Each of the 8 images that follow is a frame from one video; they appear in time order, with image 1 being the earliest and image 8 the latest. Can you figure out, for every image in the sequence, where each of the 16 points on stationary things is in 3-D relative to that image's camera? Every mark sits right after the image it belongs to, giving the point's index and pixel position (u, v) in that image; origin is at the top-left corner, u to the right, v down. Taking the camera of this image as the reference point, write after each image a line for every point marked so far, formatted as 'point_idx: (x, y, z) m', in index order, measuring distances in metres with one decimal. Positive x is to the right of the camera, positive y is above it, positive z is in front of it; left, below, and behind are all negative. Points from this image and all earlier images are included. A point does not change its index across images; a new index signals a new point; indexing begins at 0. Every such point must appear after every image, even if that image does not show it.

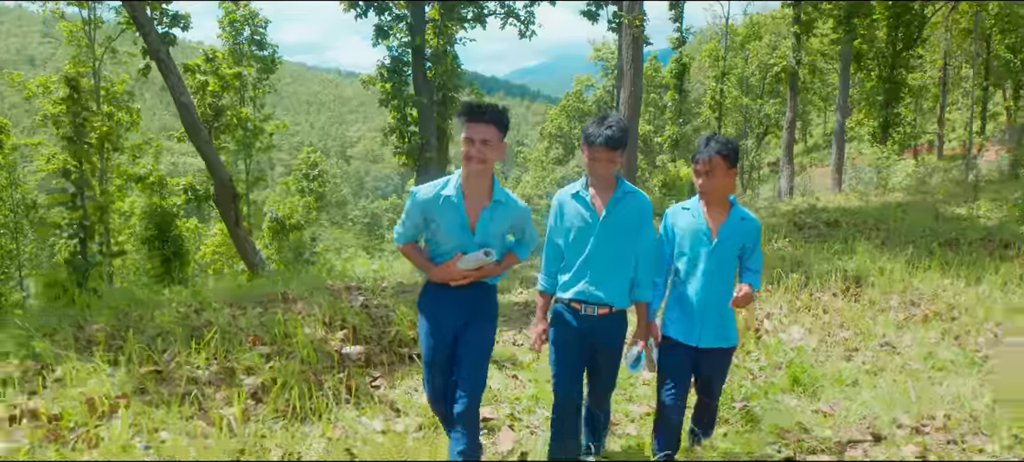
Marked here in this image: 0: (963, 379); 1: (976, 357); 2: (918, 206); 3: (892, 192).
0: (+2.6, -0.9, +3.8) m
1: (+3.1, -0.8, +4.5) m
2: (+8.4, +0.5, +13.3) m
3: (+11.2, +1.1, +18.8) m
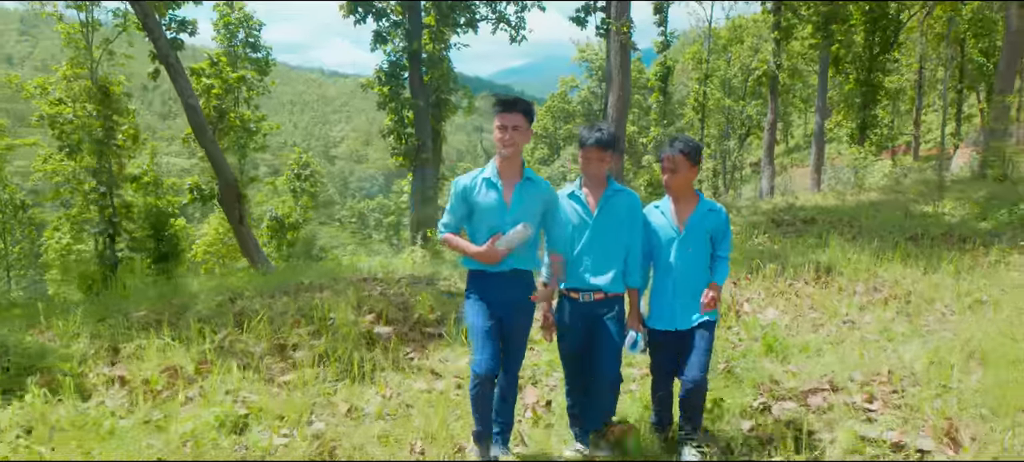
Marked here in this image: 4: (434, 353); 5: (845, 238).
0: (+2.8, -0.8, +4.6) m
1: (+3.3, -0.8, +5.2) m
2: (+8.3, +0.5, +14.2) m
3: (+10.9, +1.2, +19.8) m
4: (-0.6, -0.9, +4.9) m
5: (+5.2, -0.1, +10.2) m
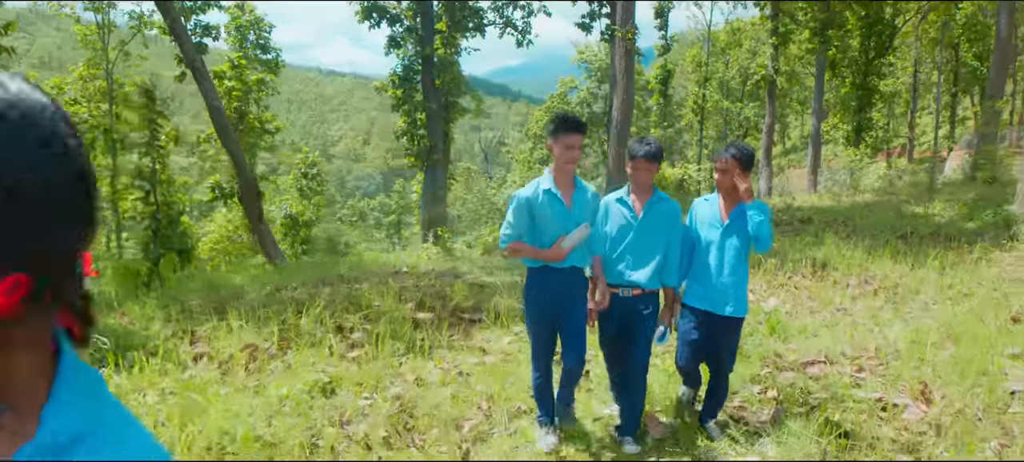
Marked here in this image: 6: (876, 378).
0: (+3.1, -0.8, +5.2) m
1: (+3.5, -0.7, +5.9) m
2: (+8.6, +0.5, +14.9) m
3: (+11.2, +1.2, +20.5) m
4: (-0.3, -0.9, +5.6) m
5: (+5.5, -0.1, +10.9) m
6: (+2.3, -0.9, +4.2) m
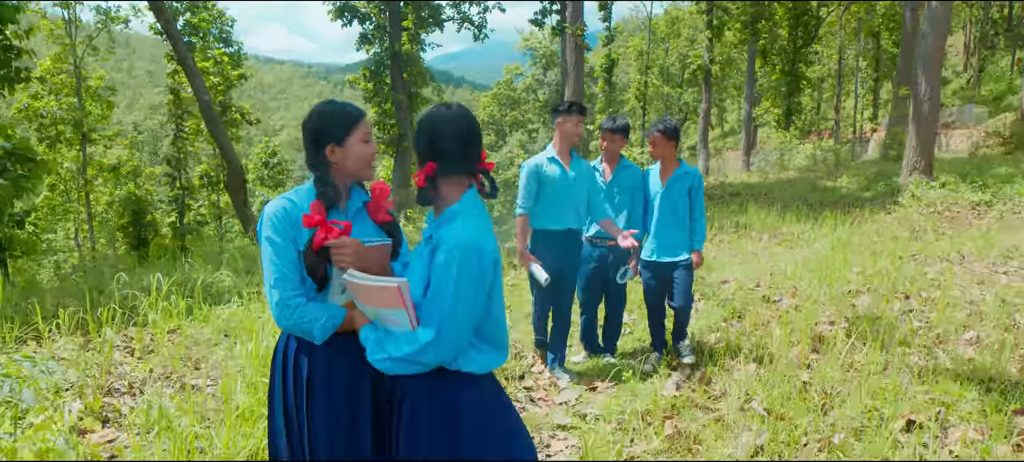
0: (+3.1, -0.3, +7.3) m
1: (+3.5, -0.3, +8.0) m
2: (+7.8, +1.3, +17.3) m
3: (+9.9, +2.1, +23.1) m
4: (-0.3, -0.5, +7.4) m
5: (+5.0, +0.5, +13.1) m
6: (+2.4, -0.5, +6.2) m
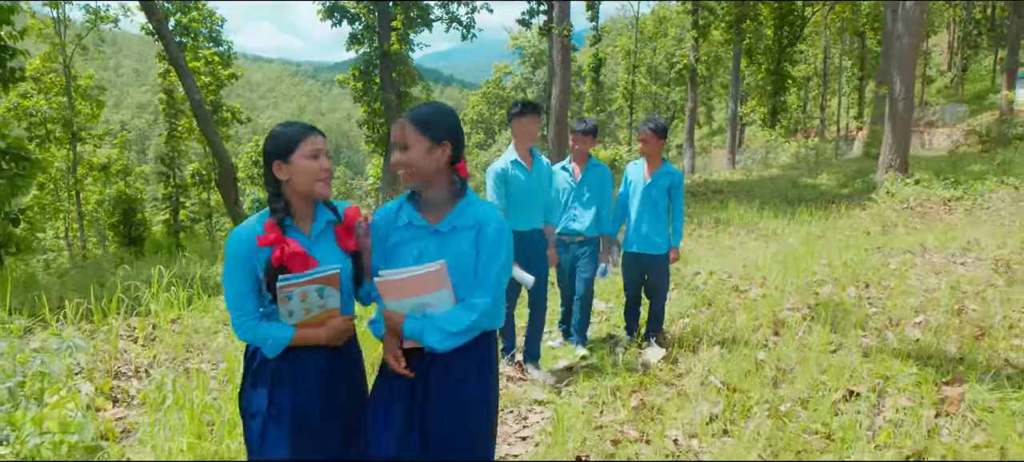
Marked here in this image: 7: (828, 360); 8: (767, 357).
0: (+2.9, -0.3, +7.7) m
1: (+3.3, -0.2, +8.4) m
2: (+7.5, +1.4, +17.8) m
3: (+9.5, +2.3, +23.6) m
4: (-0.5, -0.5, +7.7) m
5: (+4.8, +0.6, +13.5) m
6: (+2.3, -0.5, +6.6) m
7: (+1.9, -0.8, +3.8) m
8: (+1.6, -0.8, +4.0) m
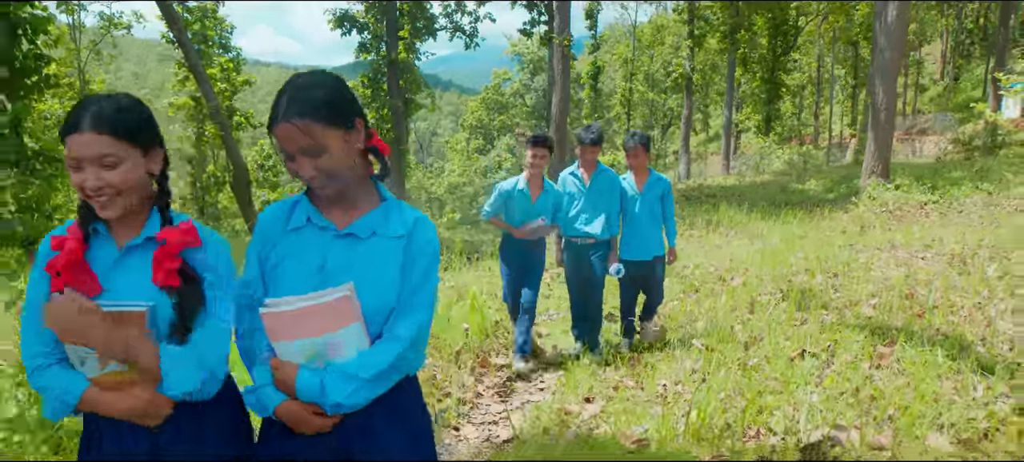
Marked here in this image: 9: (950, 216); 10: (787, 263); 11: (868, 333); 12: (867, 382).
0: (+3.0, -0.3, +8.5) m
1: (+3.4, -0.2, +9.2) m
2: (+7.5, +1.3, +18.6) m
3: (+9.5, +2.1, +24.4) m
4: (-0.4, -0.4, +8.5) m
5: (+4.9, +0.6, +14.3) m
6: (+2.4, -0.4, +7.4) m
7: (+2.0, -0.7, +4.6) m
8: (+1.7, -0.7, +4.8) m
9: (+7.8, +0.3, +11.4) m
10: (+3.1, -0.4, +7.1) m
11: (+2.5, -0.7, +4.6) m
12: (+2.0, -0.8, +3.7) m
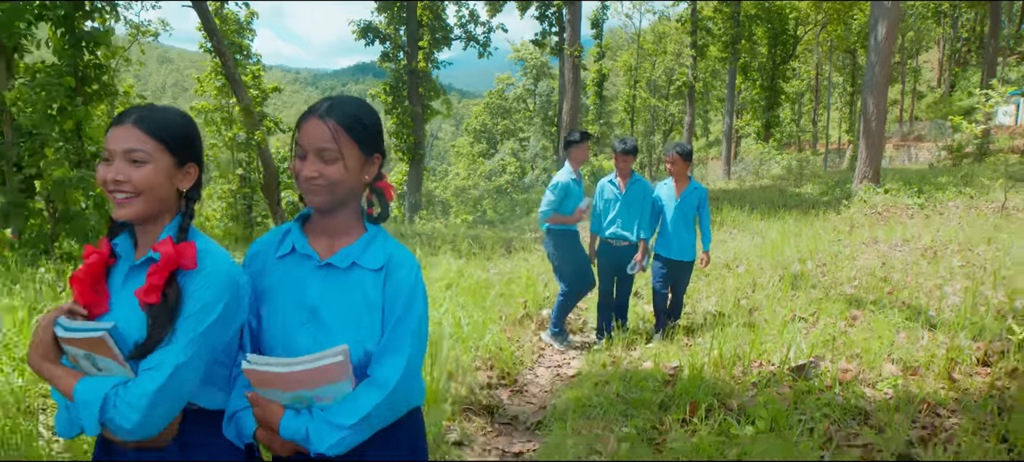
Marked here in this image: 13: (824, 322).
0: (+3.5, -0.2, +9.7) m
1: (+3.9, -0.1, +10.4) m
2: (+8.0, +1.3, +19.8) m
3: (+10.0, +2.1, +25.6) m
4: (+0.1, -0.4, +9.7) m
5: (+5.3, +0.6, +15.5) m
6: (+2.9, -0.4, +8.5) m
7: (+2.5, -0.6, +5.8) m
8: (+2.2, -0.7, +5.9) m
9: (+8.2, +0.3, +12.6) m
10: (+3.5, -0.3, +8.3) m
11: (+3.0, -0.7, +5.7) m
12: (+2.5, -0.8, +4.8) m
13: (+2.5, -0.7, +5.2) m
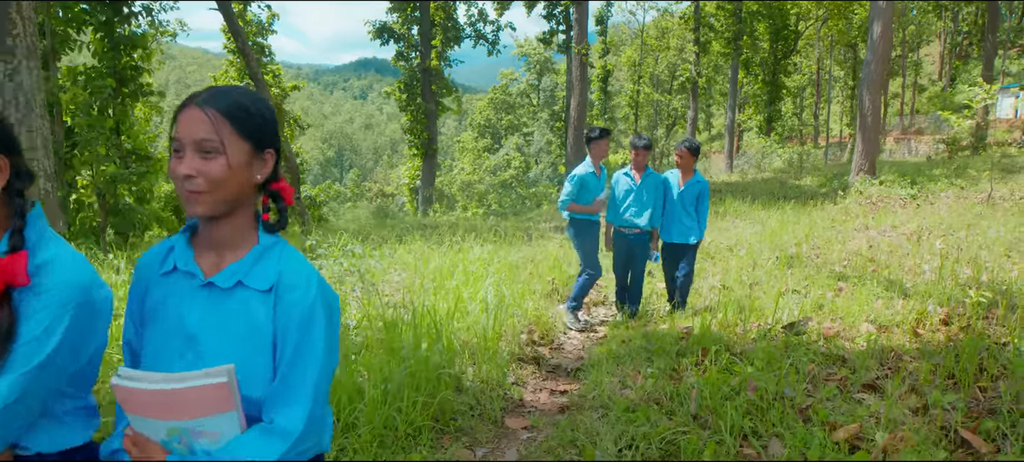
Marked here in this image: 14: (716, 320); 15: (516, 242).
0: (+3.8, 0.0, +10.5) m
1: (+4.2, +0.1, +11.2) m
2: (+8.3, +1.6, +20.6) m
3: (+10.3, +2.4, +26.4) m
4: (+0.4, -0.2, +10.5) m
5: (+5.7, +0.8, +16.3) m
6: (+3.2, -0.2, +9.4) m
7: (+2.8, -0.5, +6.6) m
8: (+2.5, -0.5, +6.8) m
9: (+8.6, +0.5, +13.4) m
10: (+3.8, -0.1, +9.2) m
11: (+3.3, -0.5, +6.6) m
12: (+2.8, -0.6, +5.7) m
13: (+2.8, -0.6, +6.0) m
14: (+1.6, -0.7, +5.1) m
15: (+0.1, -0.2, +10.2) m
